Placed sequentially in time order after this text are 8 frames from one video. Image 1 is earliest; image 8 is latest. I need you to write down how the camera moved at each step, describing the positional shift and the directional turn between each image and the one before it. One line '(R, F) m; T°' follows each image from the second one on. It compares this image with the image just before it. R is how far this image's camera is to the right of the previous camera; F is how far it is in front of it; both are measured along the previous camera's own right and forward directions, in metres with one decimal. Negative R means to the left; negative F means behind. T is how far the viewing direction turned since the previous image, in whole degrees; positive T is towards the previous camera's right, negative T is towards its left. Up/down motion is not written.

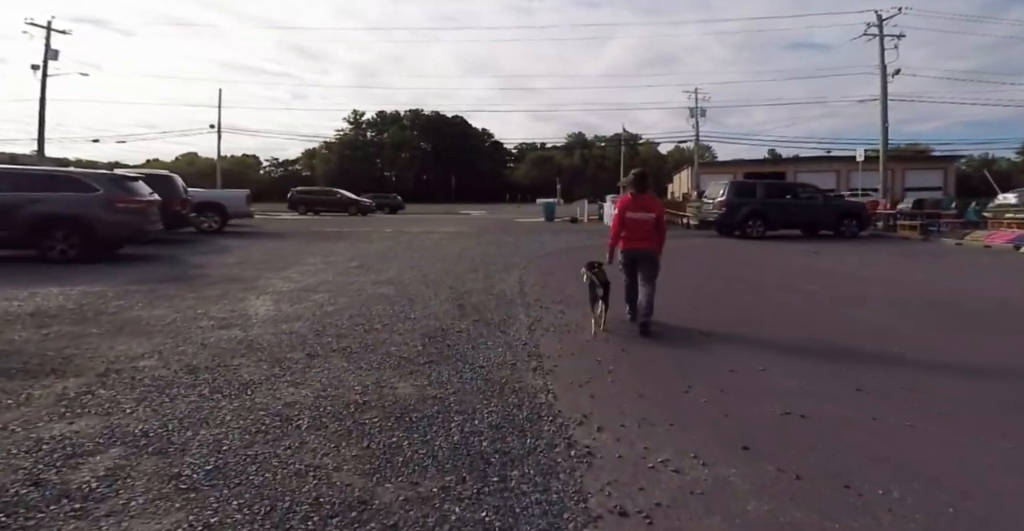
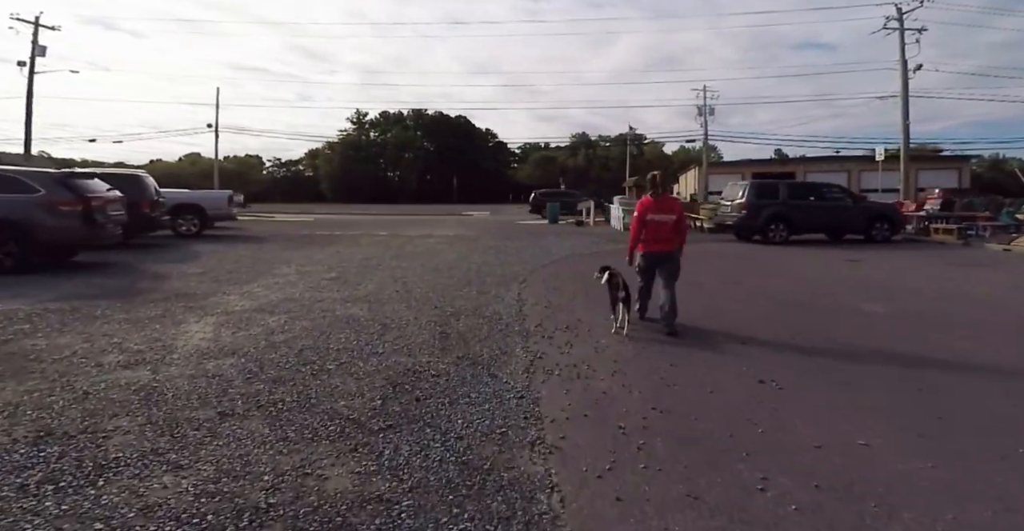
(+0.1, +1.7) m; 0°
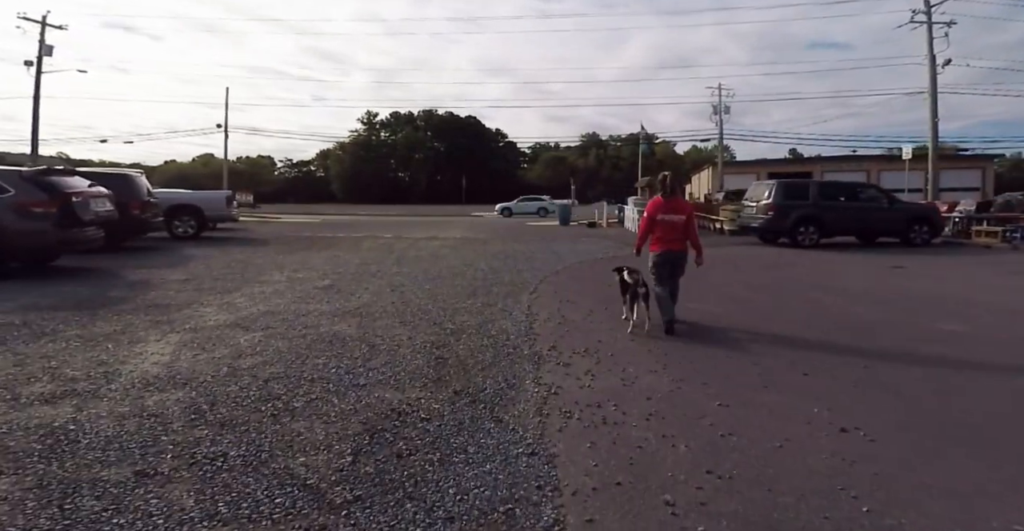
(0.0, +1.1) m; -1°
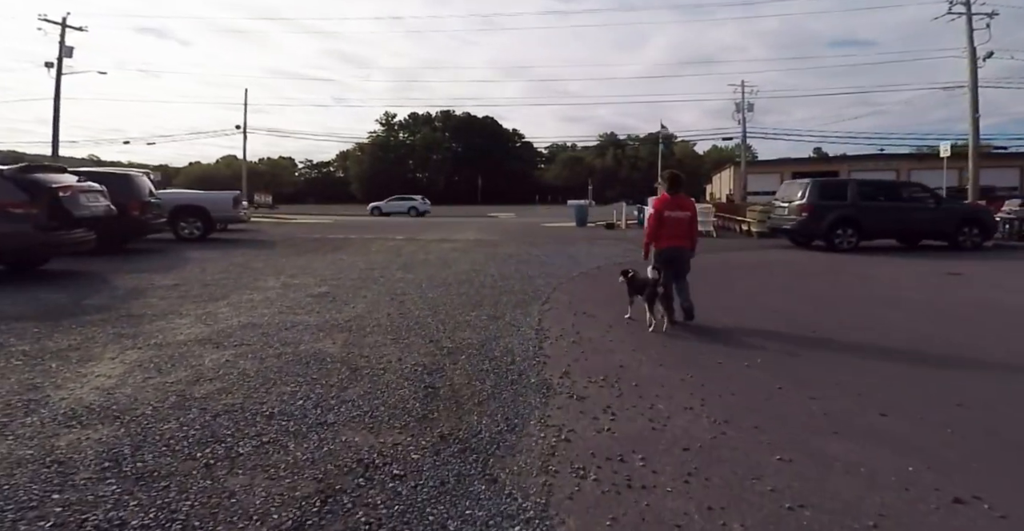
(+0.1, +1.0) m; -2°
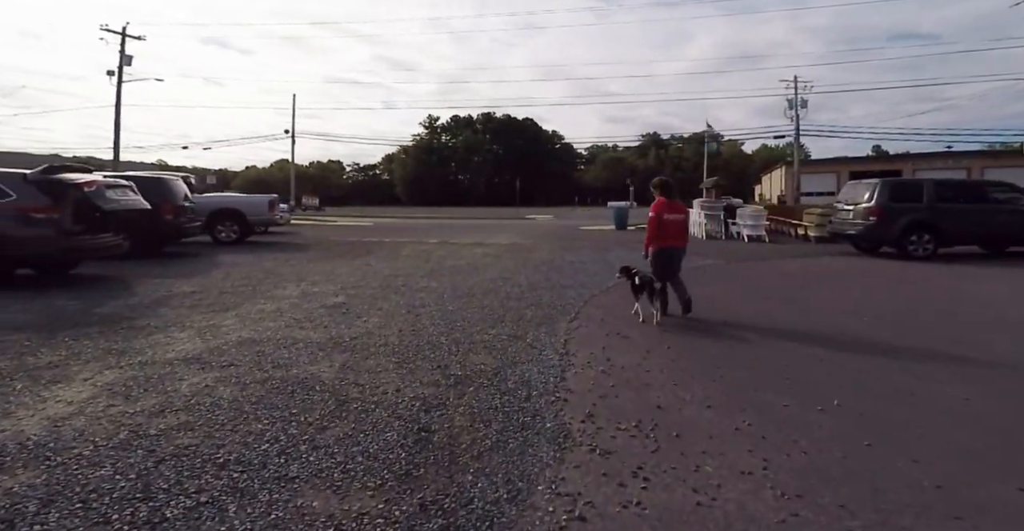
(+0.2, +0.9) m; -4°
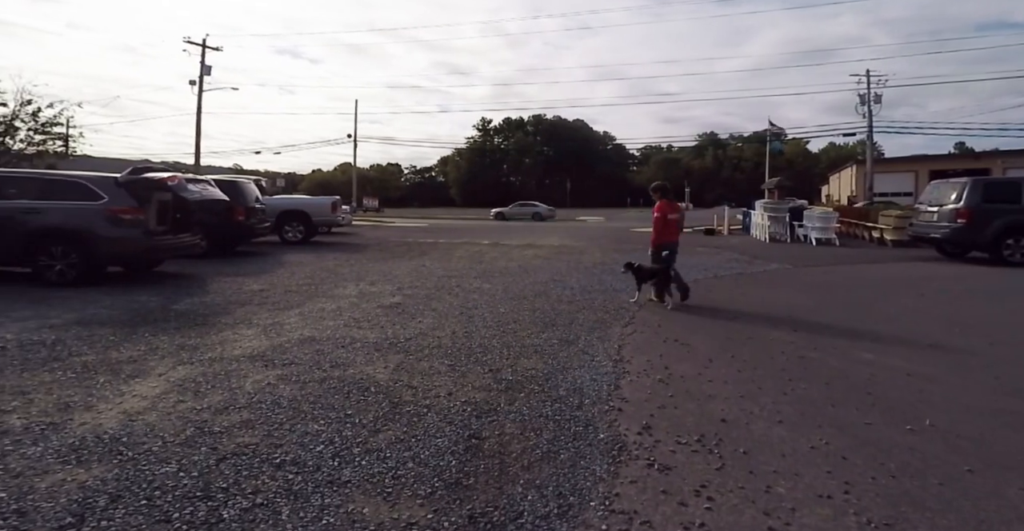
(0.0, +0.1) m; -5°
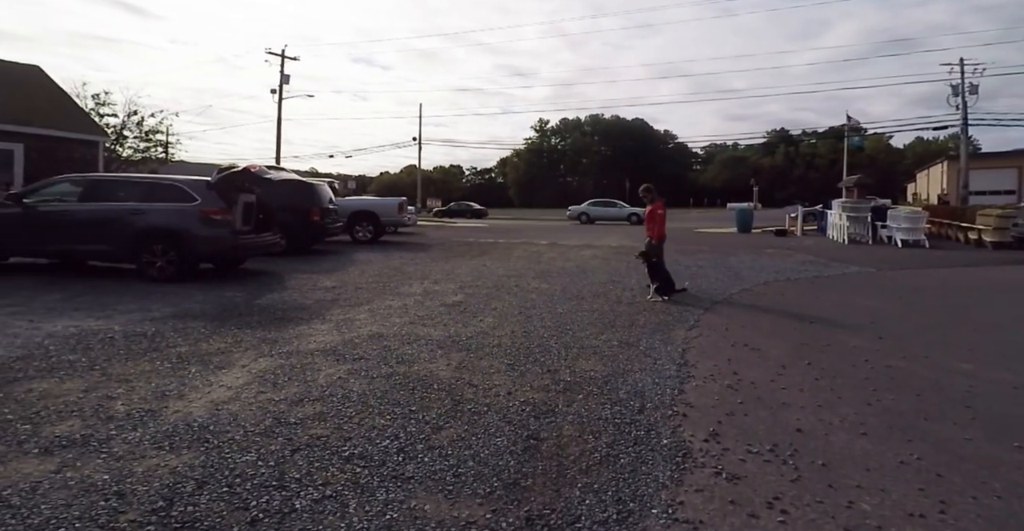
(0.0, 0.0) m; -6°
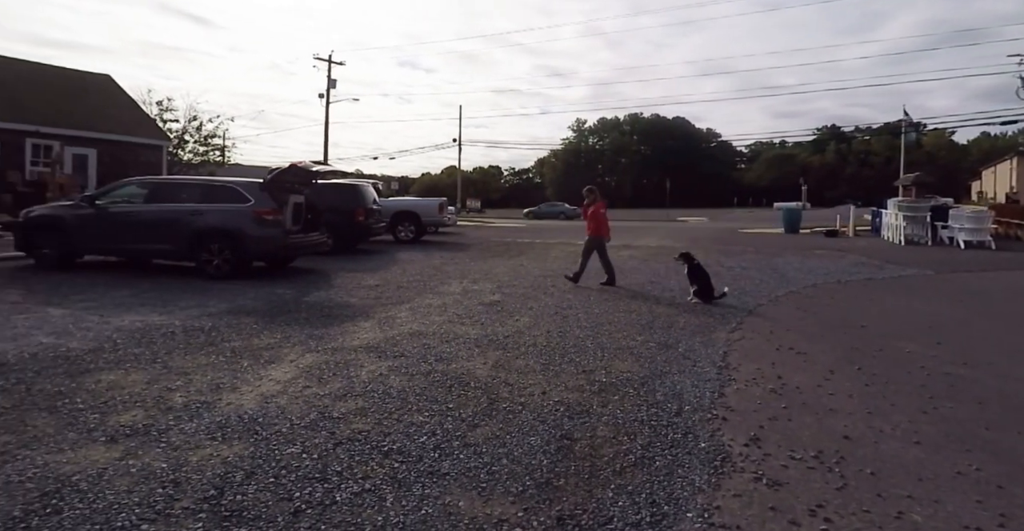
(0.0, 0.0) m; -4°
